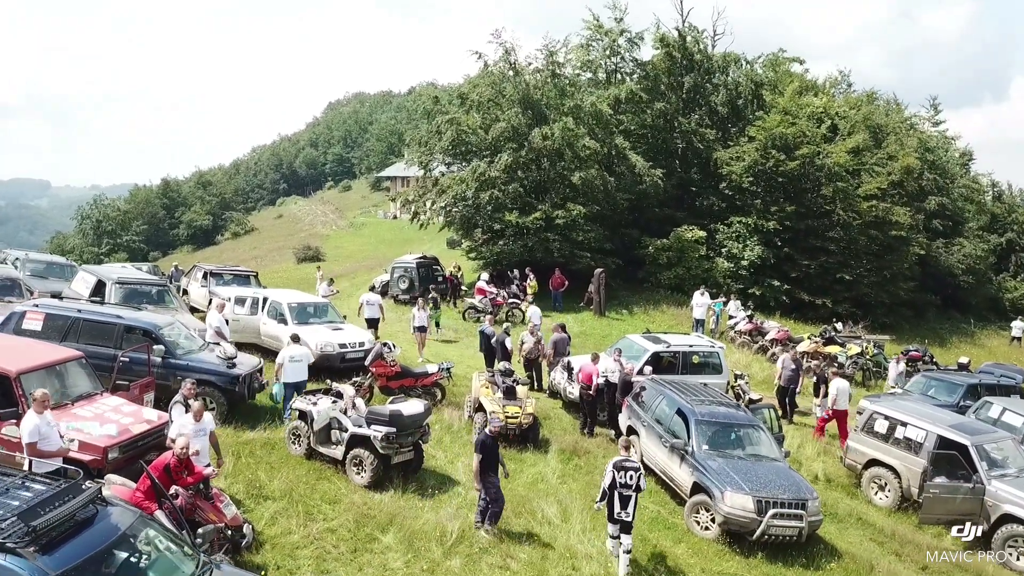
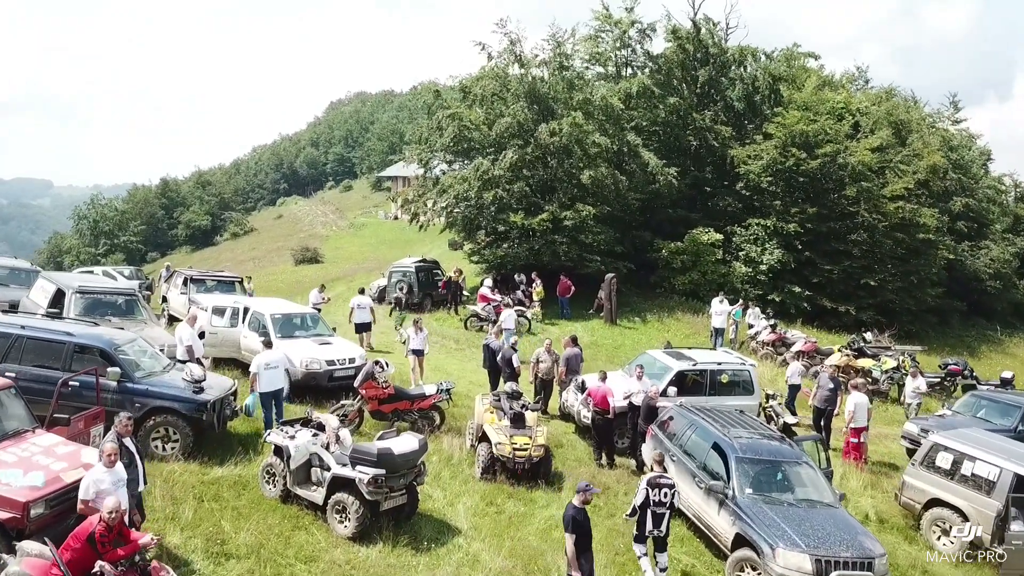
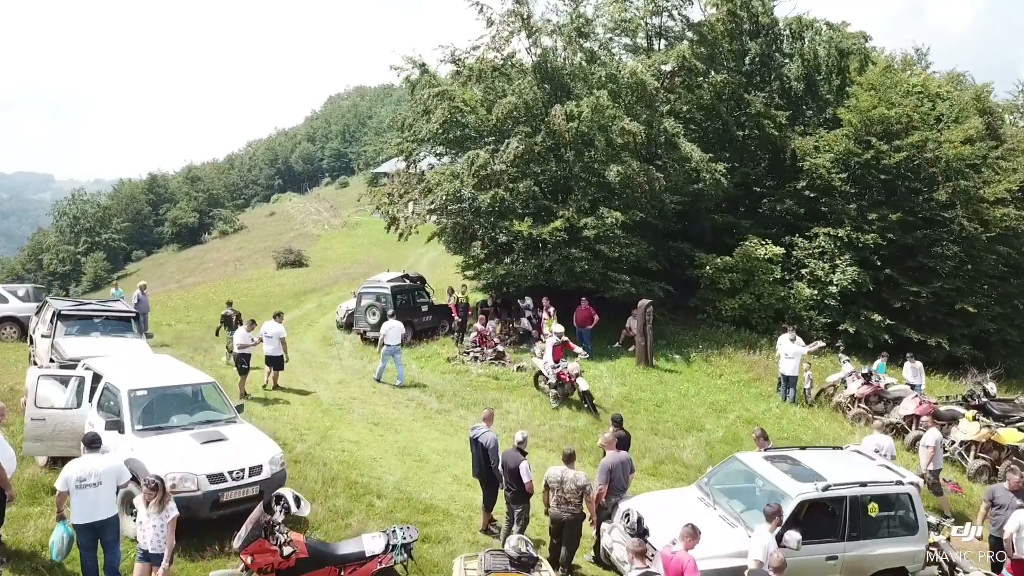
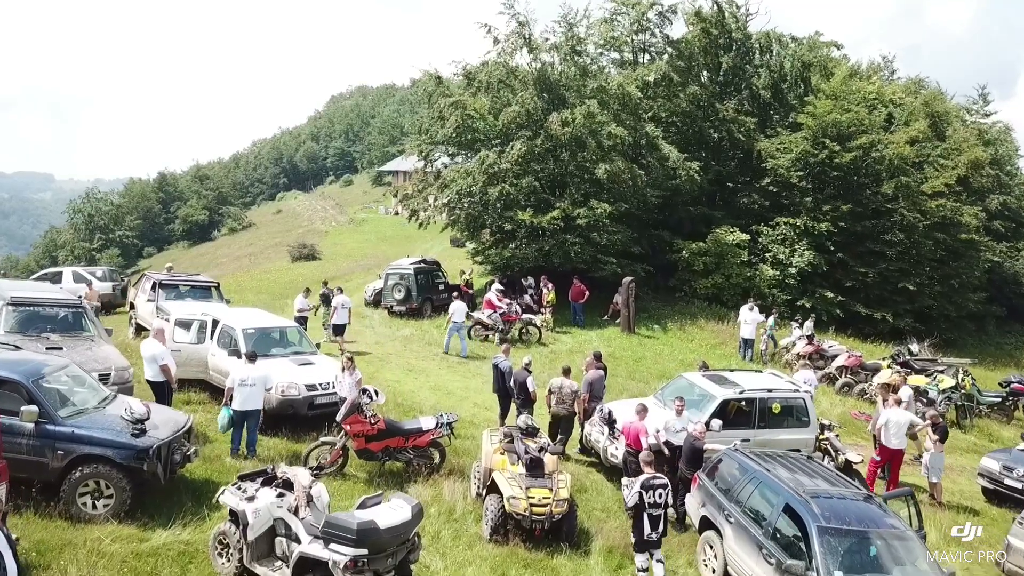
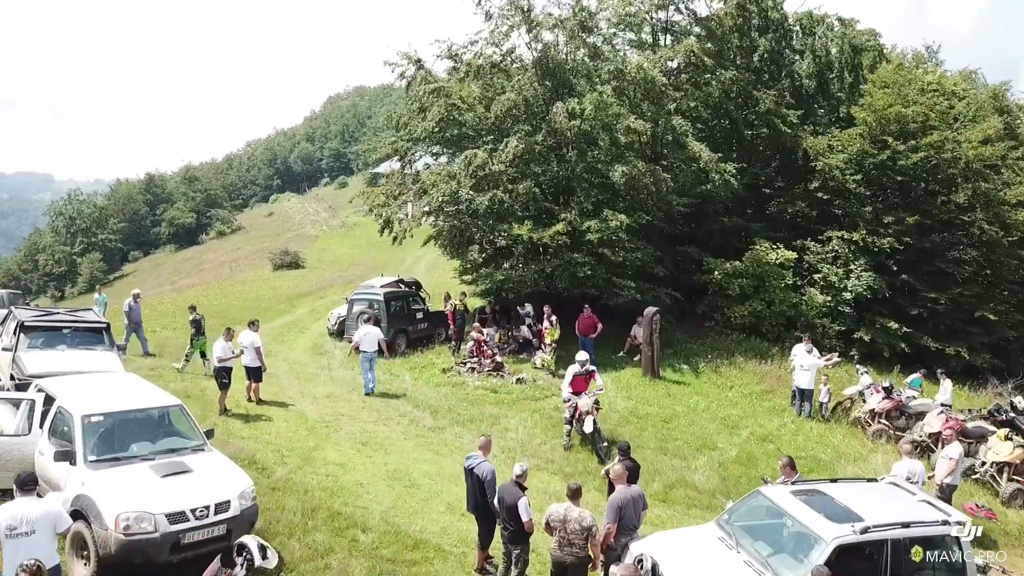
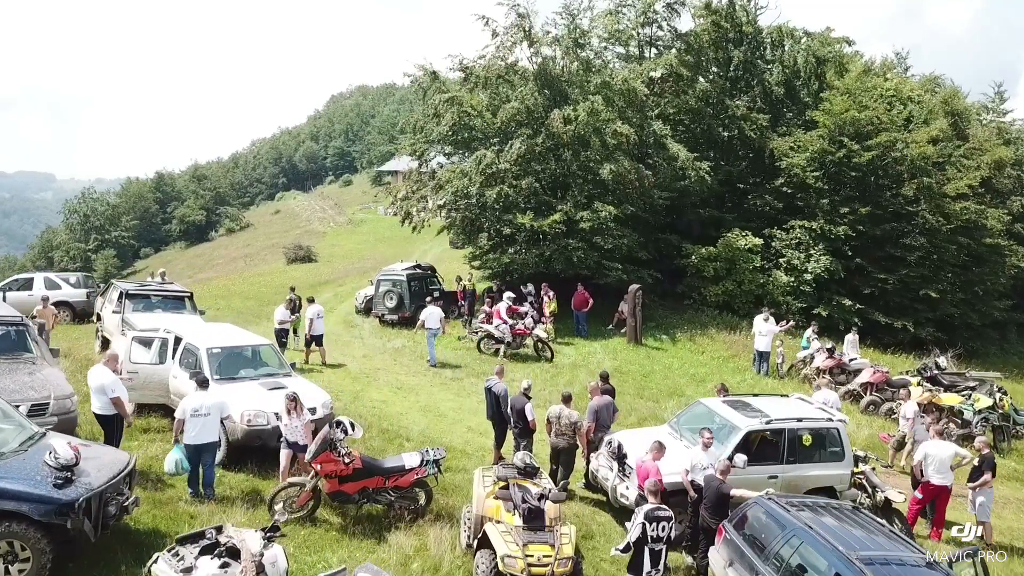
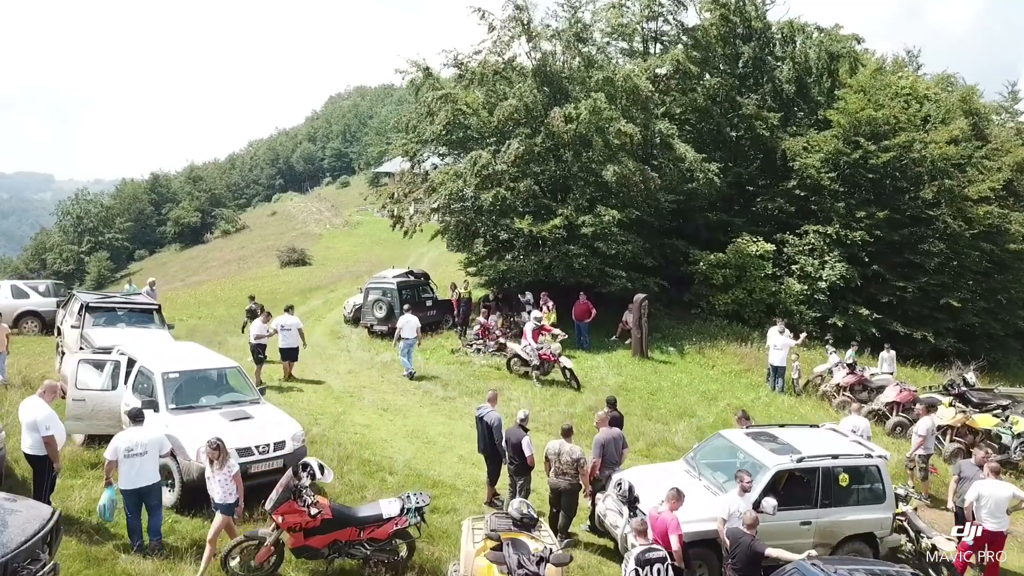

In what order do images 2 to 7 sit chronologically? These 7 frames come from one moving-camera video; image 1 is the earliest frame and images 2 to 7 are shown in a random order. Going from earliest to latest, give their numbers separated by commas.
2, 4, 6, 7, 3, 5
